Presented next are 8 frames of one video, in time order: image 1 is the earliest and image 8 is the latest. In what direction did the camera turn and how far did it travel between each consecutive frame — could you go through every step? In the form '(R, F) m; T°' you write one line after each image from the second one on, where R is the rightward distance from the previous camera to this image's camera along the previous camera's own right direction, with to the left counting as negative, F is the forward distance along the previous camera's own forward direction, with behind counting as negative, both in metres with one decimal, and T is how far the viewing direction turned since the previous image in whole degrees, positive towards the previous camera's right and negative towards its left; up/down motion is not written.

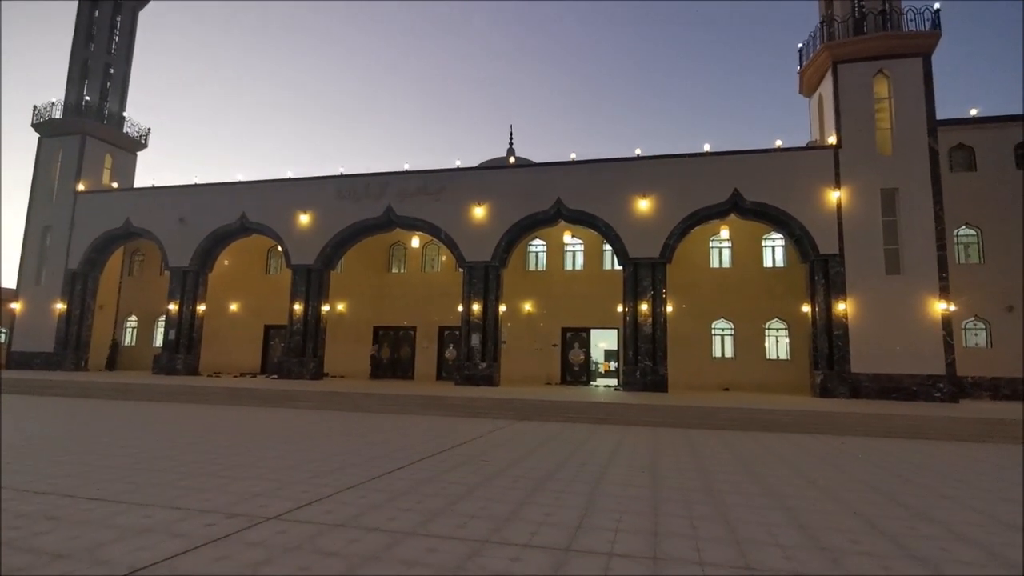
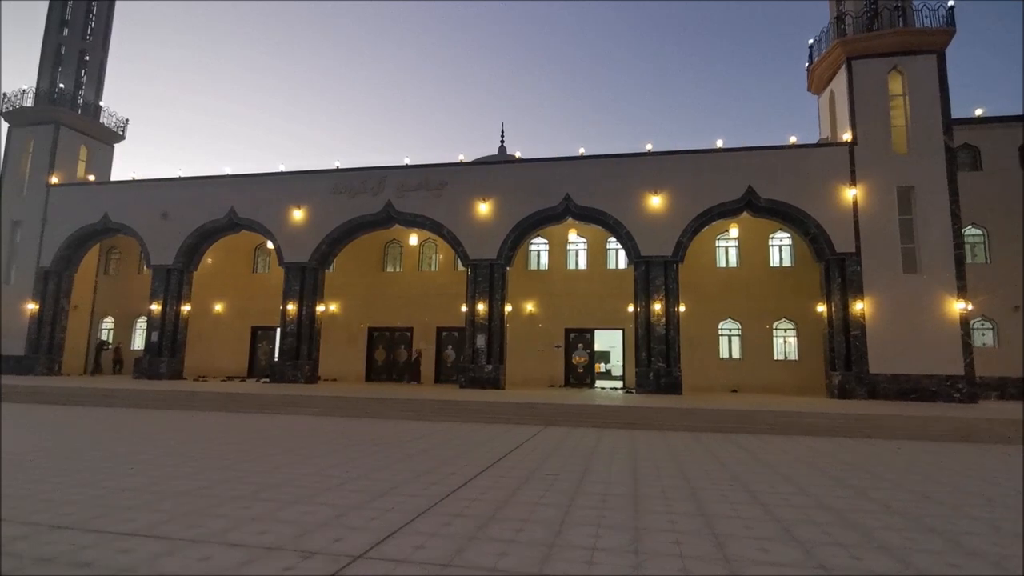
(-0.9, +0.6) m; +2°
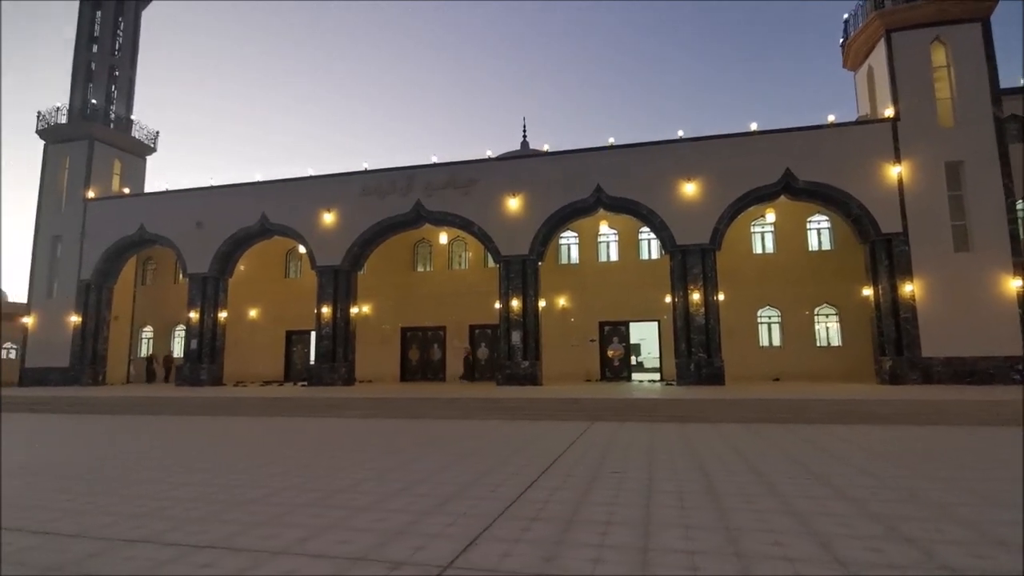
(-0.3, +0.2) m; -2°
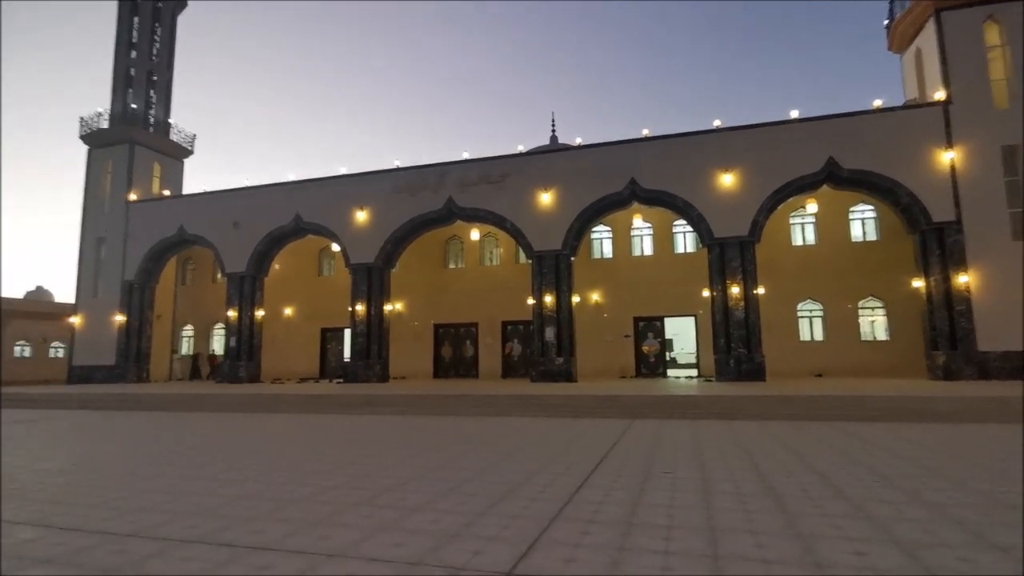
(-0.2, +0.1) m; -3°
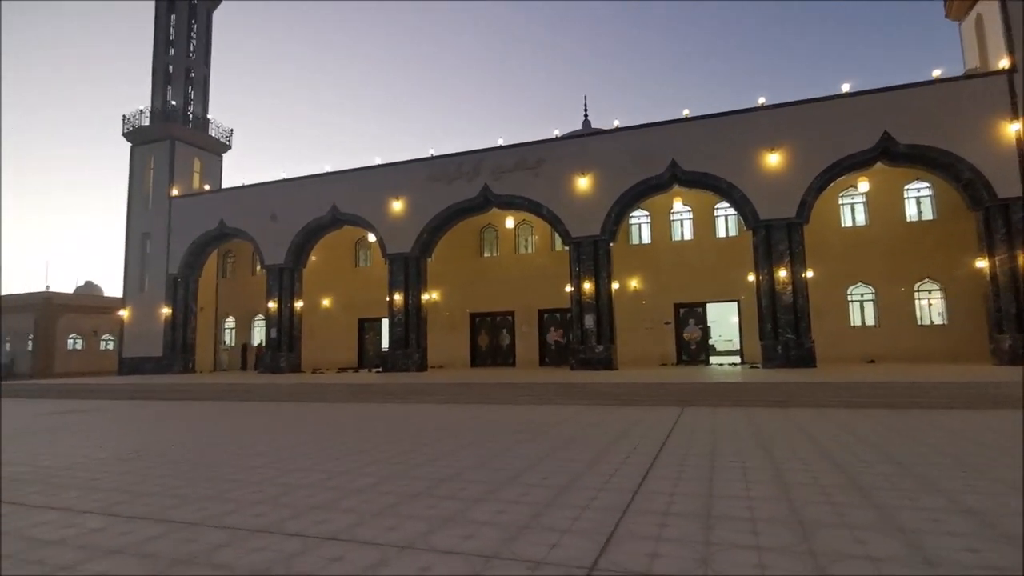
(-0.2, +0.2) m; -3°
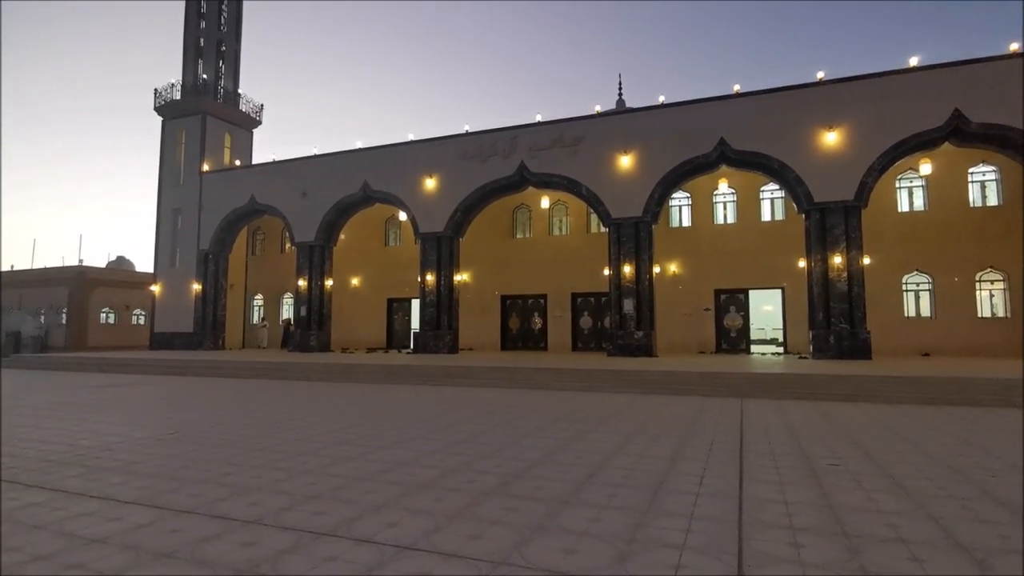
(-0.4, +0.5) m; -2°
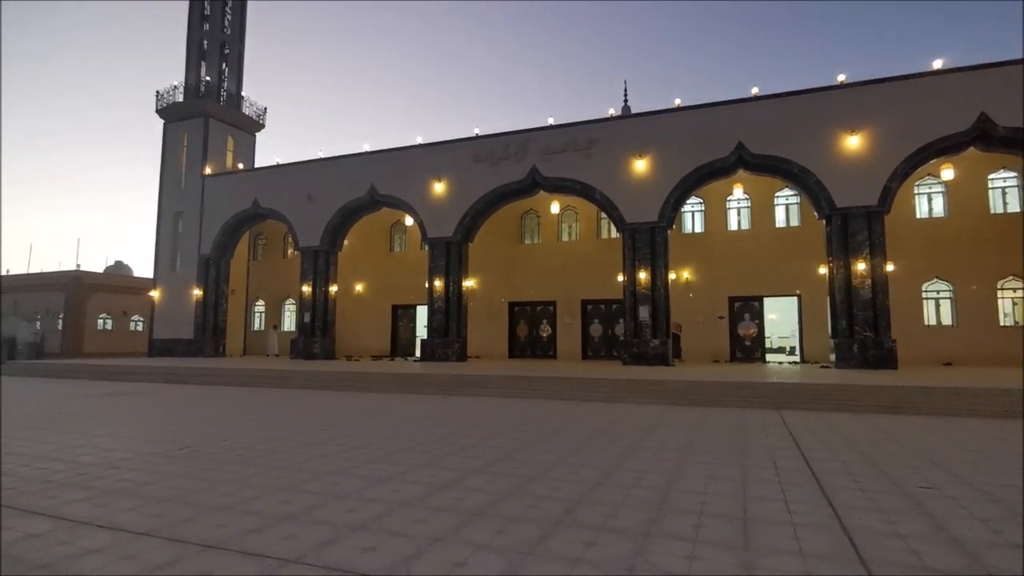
(-0.4, +0.4) m; 0°
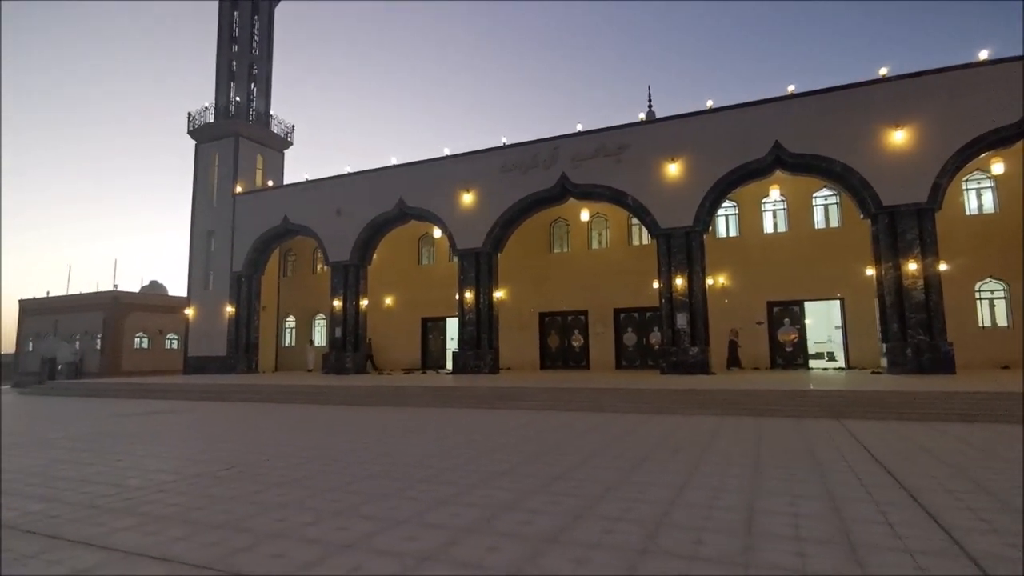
(-0.3, +0.2) m; -2°
